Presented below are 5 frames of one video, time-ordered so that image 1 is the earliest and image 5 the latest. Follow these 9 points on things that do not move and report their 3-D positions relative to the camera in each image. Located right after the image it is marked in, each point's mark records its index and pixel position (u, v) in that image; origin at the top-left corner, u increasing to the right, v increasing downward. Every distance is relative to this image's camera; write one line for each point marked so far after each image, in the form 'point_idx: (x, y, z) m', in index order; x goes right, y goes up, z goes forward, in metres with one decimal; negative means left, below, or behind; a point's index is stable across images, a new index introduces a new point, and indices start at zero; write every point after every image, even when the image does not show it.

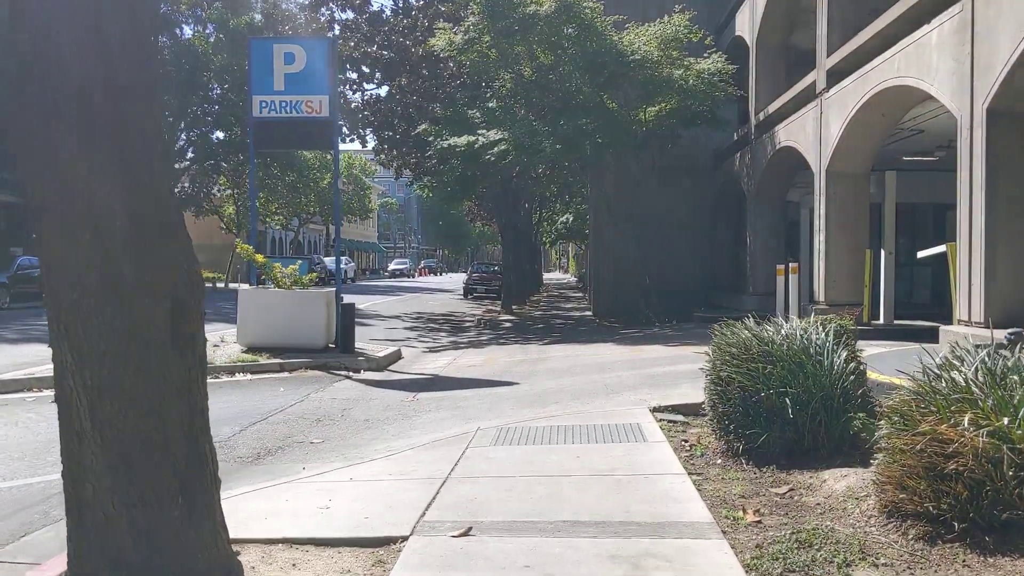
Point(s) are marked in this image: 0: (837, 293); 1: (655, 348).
0: (+5.0, -0.1, +16.3) m
1: (+2.2, -0.9, +16.4) m
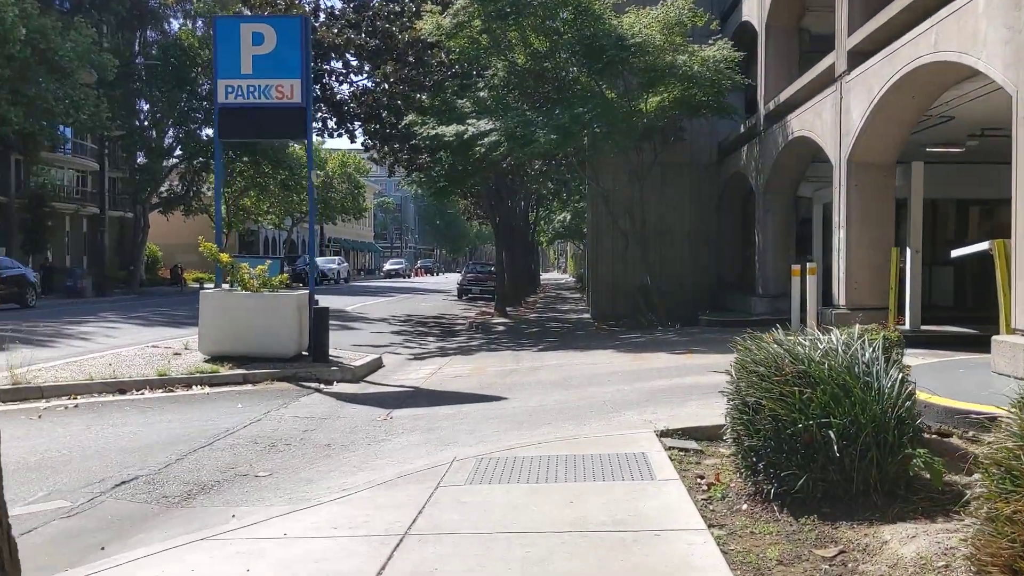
0: (+4.8, -0.1, +14.9) m
1: (+2.1, -0.9, +14.9) m
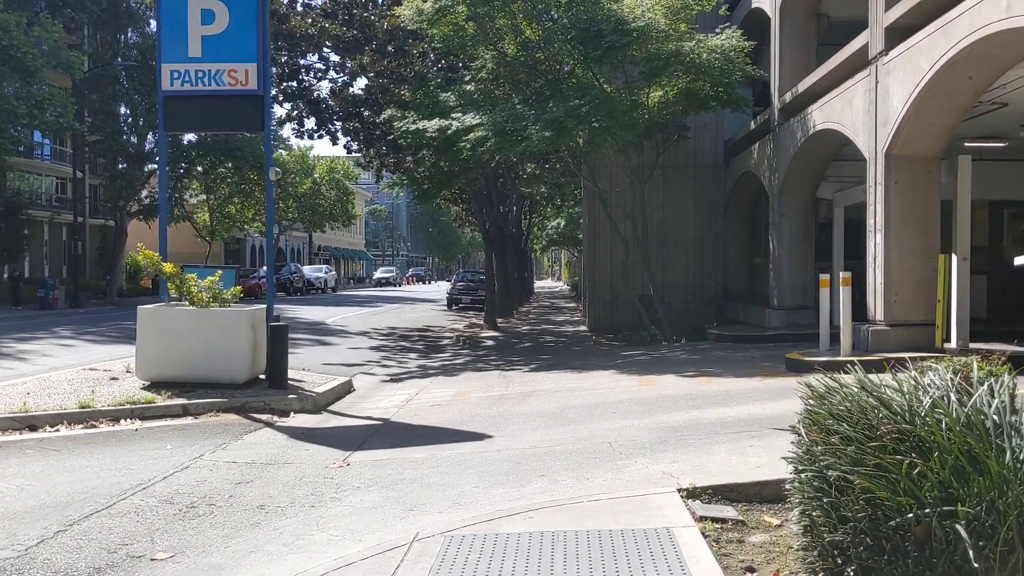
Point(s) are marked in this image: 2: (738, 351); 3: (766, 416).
0: (+4.7, -0.3, +12.9) m
1: (+1.9, -1.1, +12.9) m
2: (+3.5, -1.0, +16.6) m
3: (+2.3, -1.2, +9.8) m
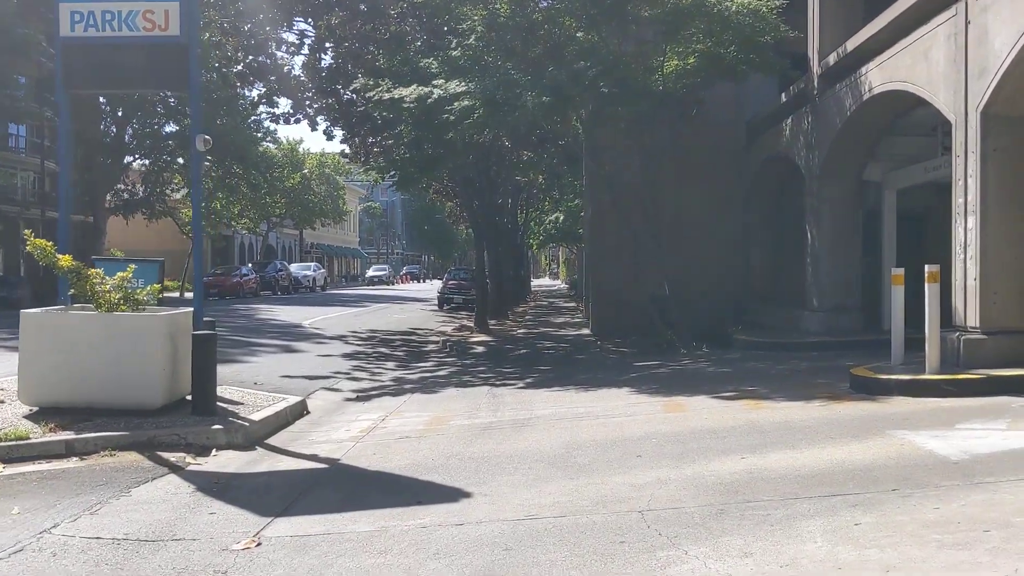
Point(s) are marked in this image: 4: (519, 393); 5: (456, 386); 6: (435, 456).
0: (+4.6, -0.3, +10.1) m
1: (+1.8, -1.1, +10.1) m
2: (+3.4, -1.0, +13.7) m
3: (+2.2, -1.2, +7.0) m
4: (+0.1, -1.2, +12.6) m
5: (-0.7, -1.3, +14.1) m
6: (-0.6, -1.3, +8.5) m
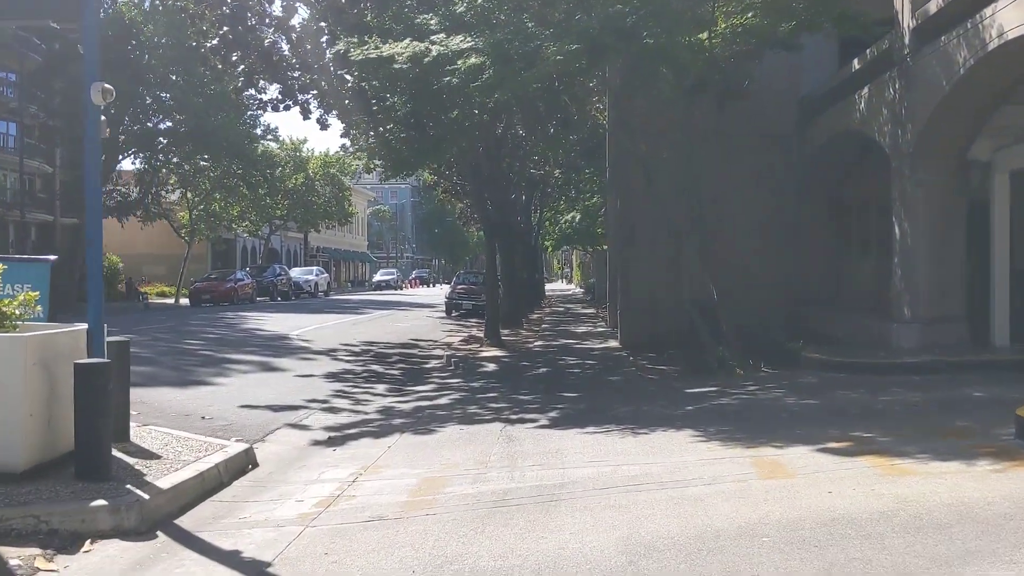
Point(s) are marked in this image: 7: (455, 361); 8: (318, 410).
0: (+4.7, -0.3, +6.9) m
1: (+2.0, -1.1, +6.9) m
2: (+3.6, -1.0, +10.6) m
3: (+2.4, -1.2, +3.8) m
4: (+0.3, -1.3, +9.5) m
5: (-0.5, -1.4, +11.0) m
6: (-0.5, -1.4, +5.4) m
7: (-0.9, -1.2, +17.3) m
8: (-2.1, -1.4, +12.0) m
